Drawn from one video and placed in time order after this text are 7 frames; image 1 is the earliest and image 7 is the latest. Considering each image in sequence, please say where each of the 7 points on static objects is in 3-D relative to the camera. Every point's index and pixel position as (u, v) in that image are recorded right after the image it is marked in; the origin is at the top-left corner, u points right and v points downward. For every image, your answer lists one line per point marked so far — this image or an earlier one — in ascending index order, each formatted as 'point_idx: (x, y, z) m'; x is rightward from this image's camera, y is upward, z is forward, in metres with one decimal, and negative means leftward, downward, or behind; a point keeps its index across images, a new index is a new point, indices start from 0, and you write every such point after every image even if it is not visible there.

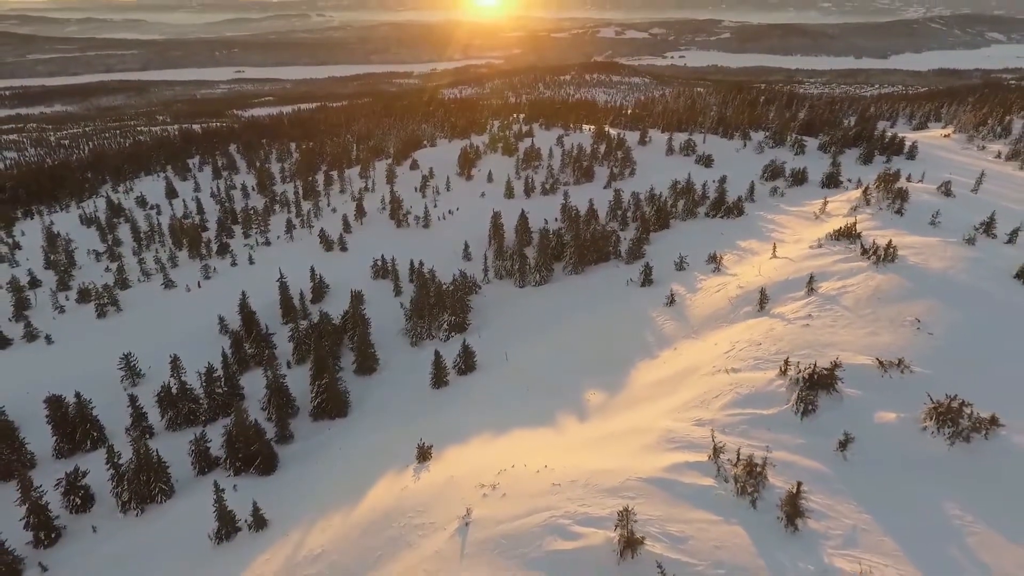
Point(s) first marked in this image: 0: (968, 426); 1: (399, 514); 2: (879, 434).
0: (+8.6, -2.6, +10.0) m
1: (-2.4, -4.7, +11.3) m
2: (+7.1, -2.8, +10.4) m
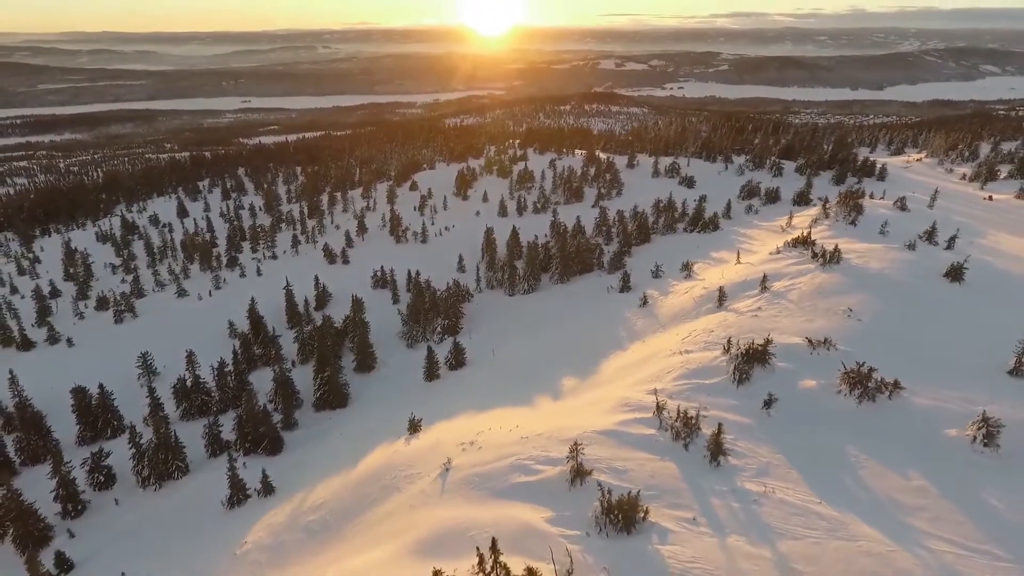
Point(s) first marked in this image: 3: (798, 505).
0: (+8.0, -2.2, +11.8) m
1: (-2.9, -4.4, +13.0) m
2: (+6.5, -2.5, +12.2) m
3: (+4.9, -3.7, +9.2) m
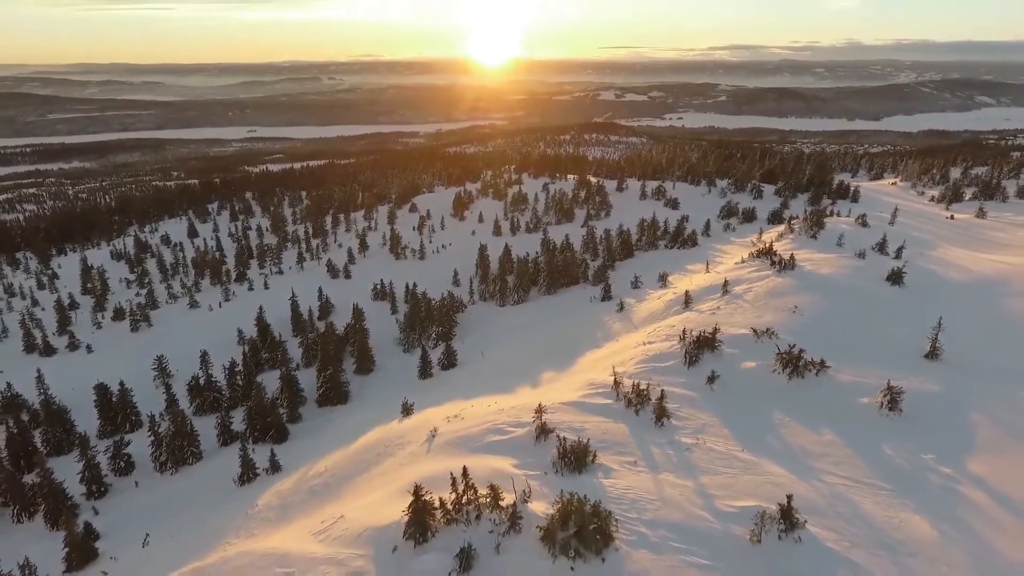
0: (+7.4, -2.0, +13.7) m
1: (-3.5, -4.2, +14.8) m
2: (+6.0, -2.3, +14.1) m
3: (+4.3, -3.3, +11.0) m
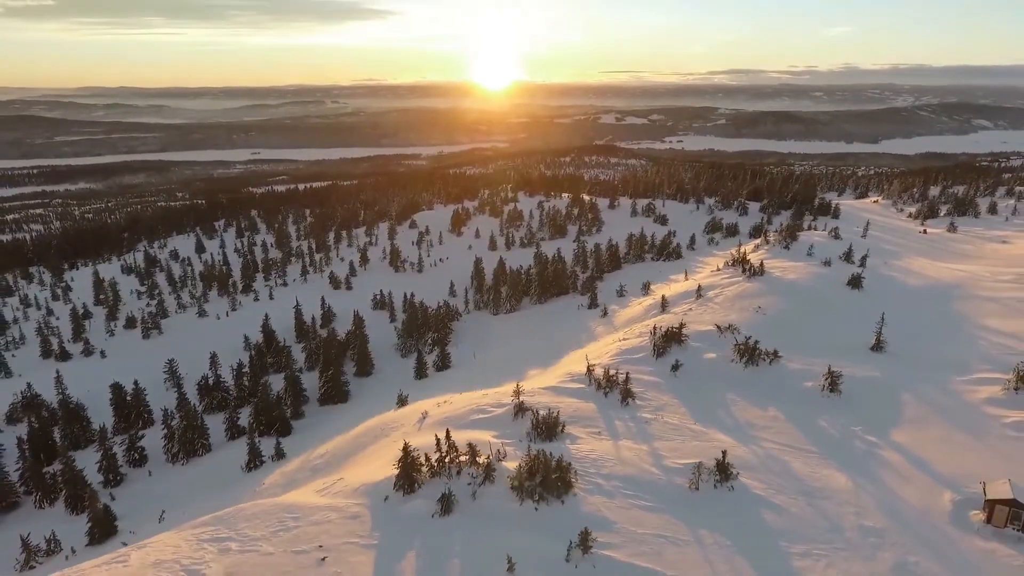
0: (+7.0, -1.9, +15.3) m
1: (-3.9, -4.2, +16.3) m
2: (+5.5, -2.2, +15.6) m
3: (+3.8, -3.2, +12.5) m
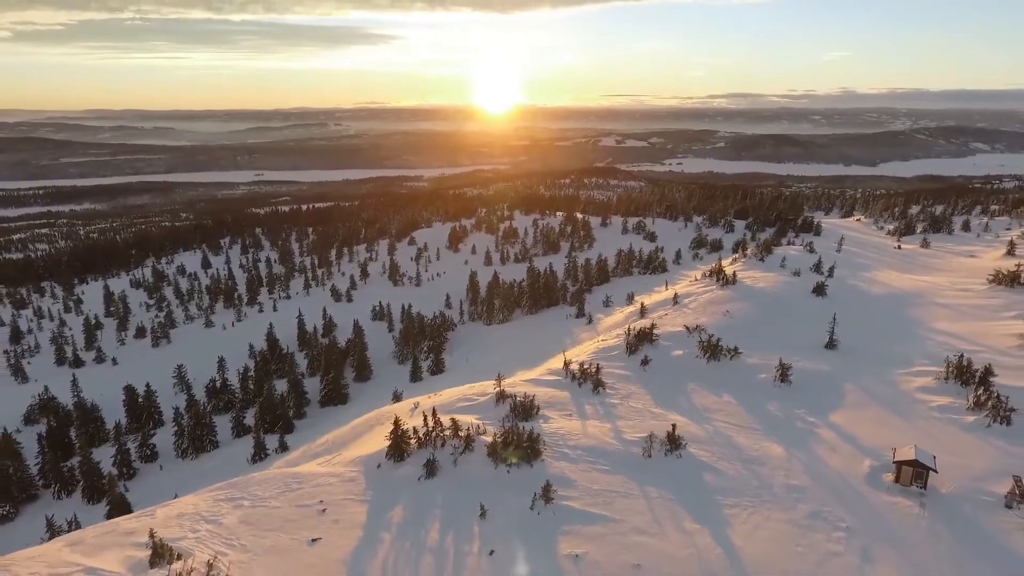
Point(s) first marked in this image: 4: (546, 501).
0: (+6.5, -2.0, +16.8) m
1: (-4.4, -4.3, +17.8) m
2: (+5.0, -2.3, +17.1) m
3: (+3.3, -3.1, +14.0) m
4: (+0.6, -3.9, +9.9) m
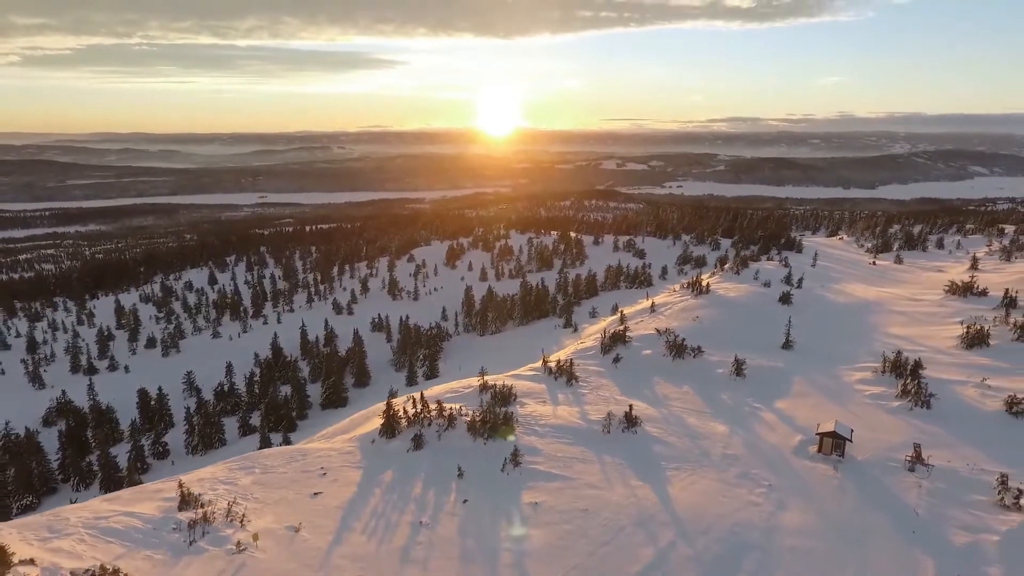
0: (+5.9, -2.1, +18.6) m
1: (-5.0, -4.4, +19.5) m
2: (+4.5, -2.5, +18.9) m
3: (+2.8, -3.2, +15.8) m
4: (+0.1, -3.8, +11.6) m
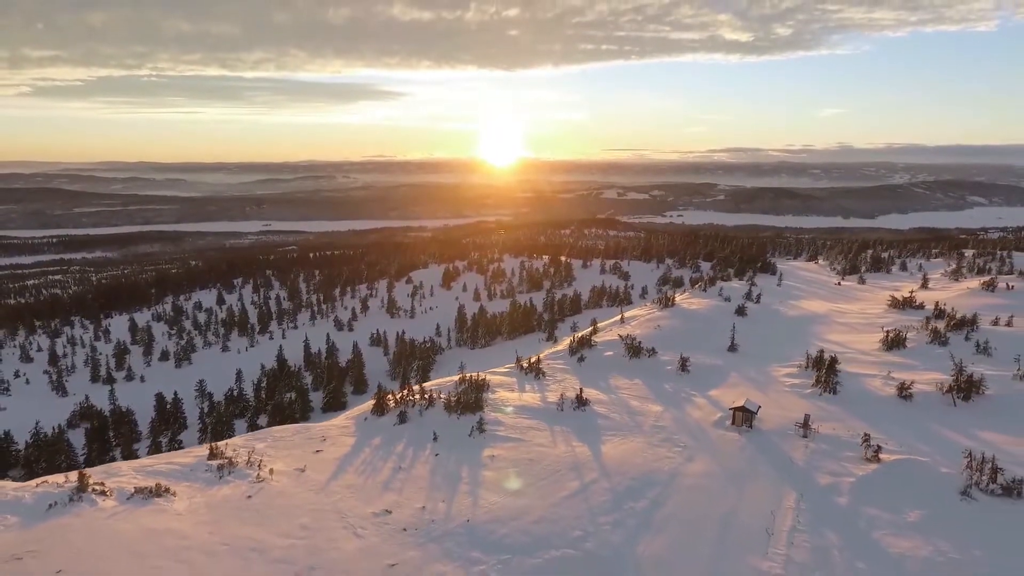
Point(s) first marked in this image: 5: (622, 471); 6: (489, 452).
0: (+5.0, -2.5, +21.3) m
1: (-5.9, -4.8, +22.1) m
2: (+3.6, -2.8, +21.6) m
3: (+1.9, -3.4, +18.4) m
4: (-0.9, -3.8, +14.3) m
5: (+2.5, -4.2, +12.3) m
6: (-0.6, -4.0, +13.2) m
